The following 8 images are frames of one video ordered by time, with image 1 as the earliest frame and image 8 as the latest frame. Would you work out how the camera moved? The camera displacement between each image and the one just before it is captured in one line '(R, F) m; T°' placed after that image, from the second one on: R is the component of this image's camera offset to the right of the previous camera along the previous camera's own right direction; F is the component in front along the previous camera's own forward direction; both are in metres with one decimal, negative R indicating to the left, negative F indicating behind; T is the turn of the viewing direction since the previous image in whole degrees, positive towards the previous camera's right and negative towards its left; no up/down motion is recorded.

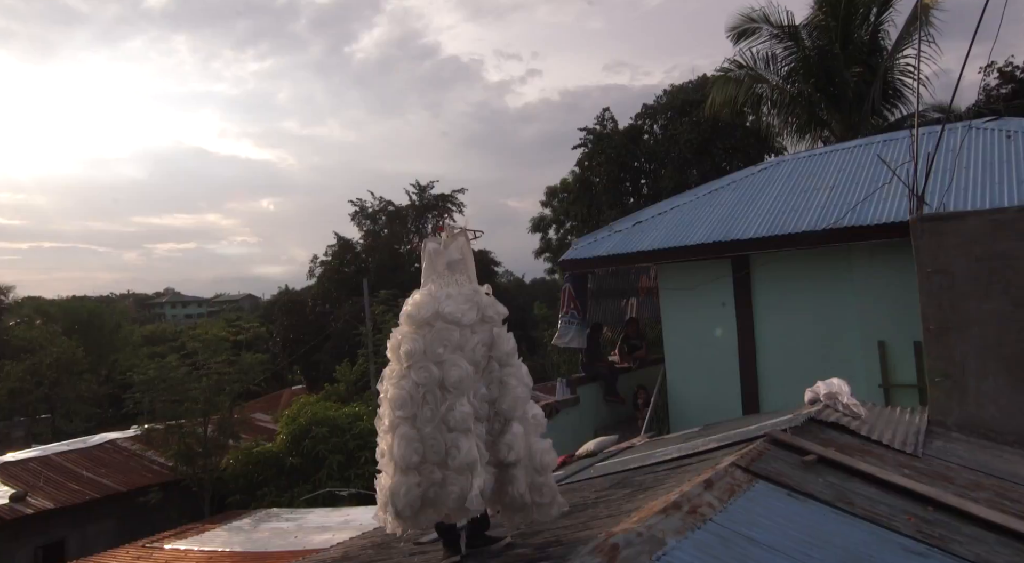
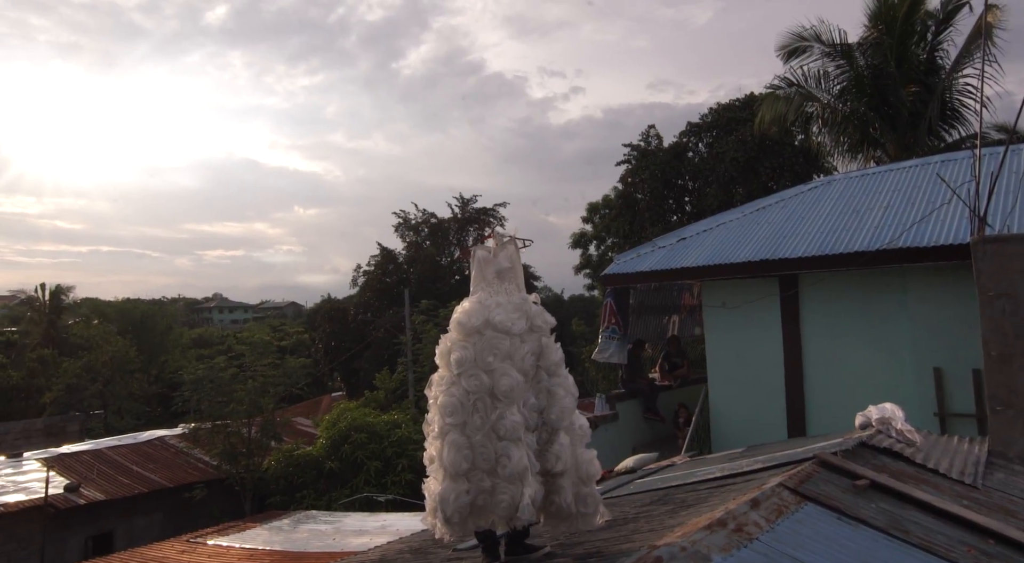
(0.0, 0.0) m; -3°
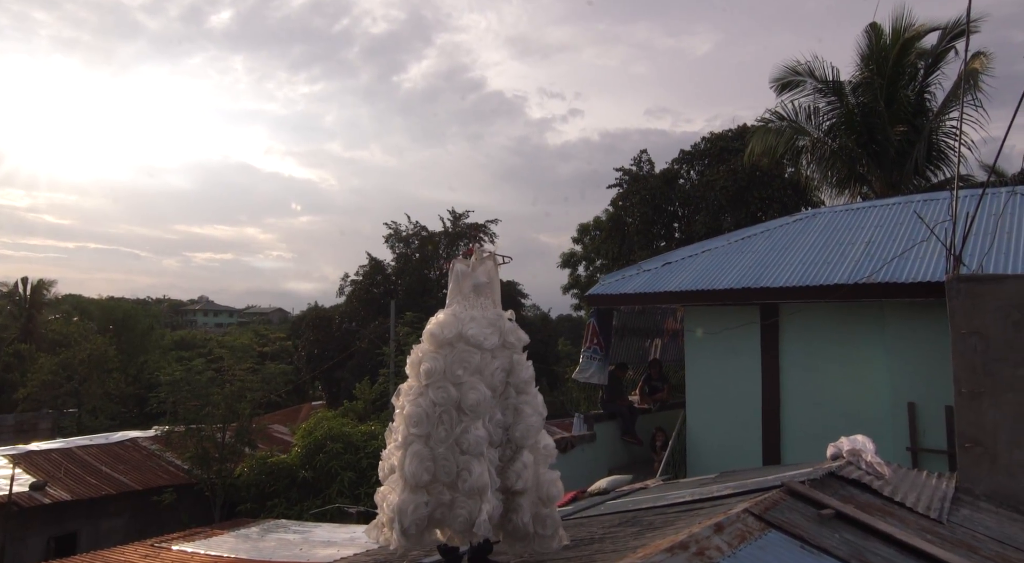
(+0.1, 0.0) m; +1°
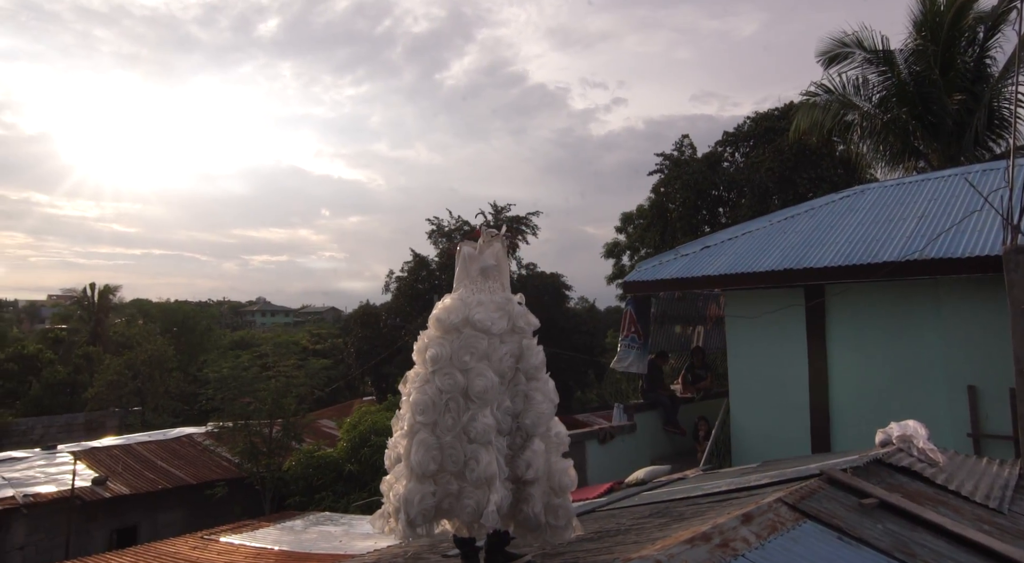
(+0.2, +0.1) m; -4°
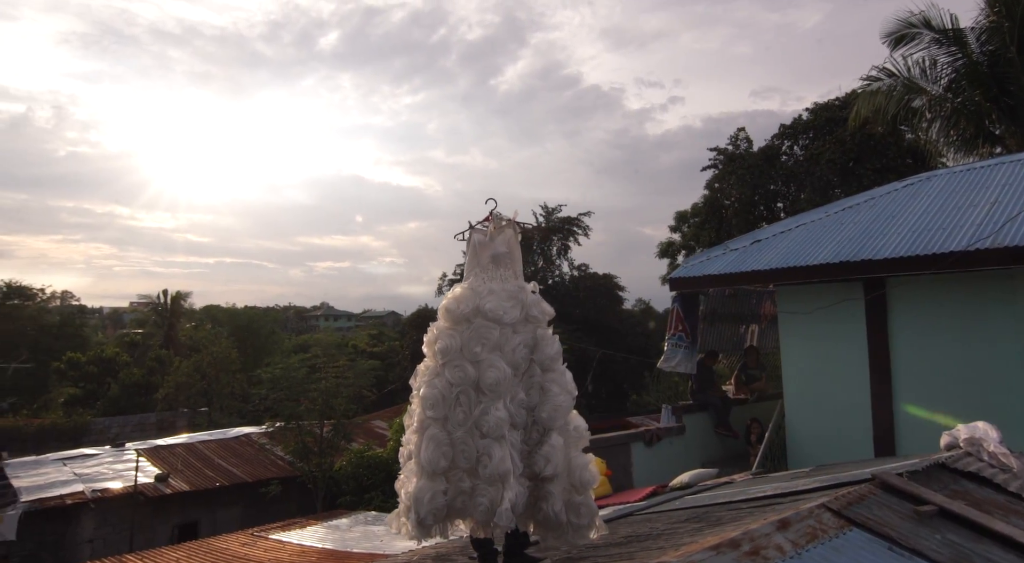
(+0.2, +0.2) m; -5°
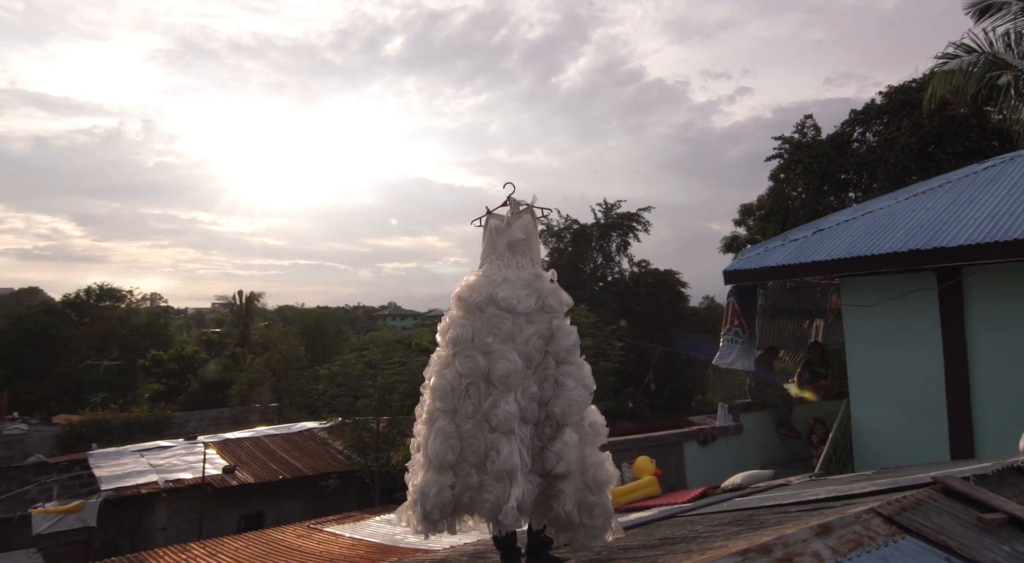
(+0.2, +0.1) m; -6°
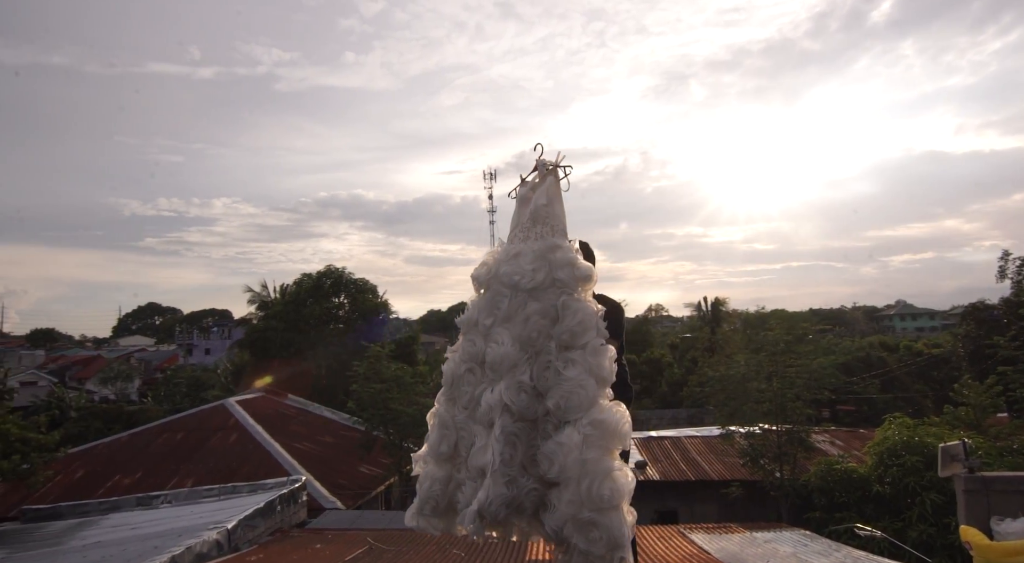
(+1.9, +1.1) m; -42°
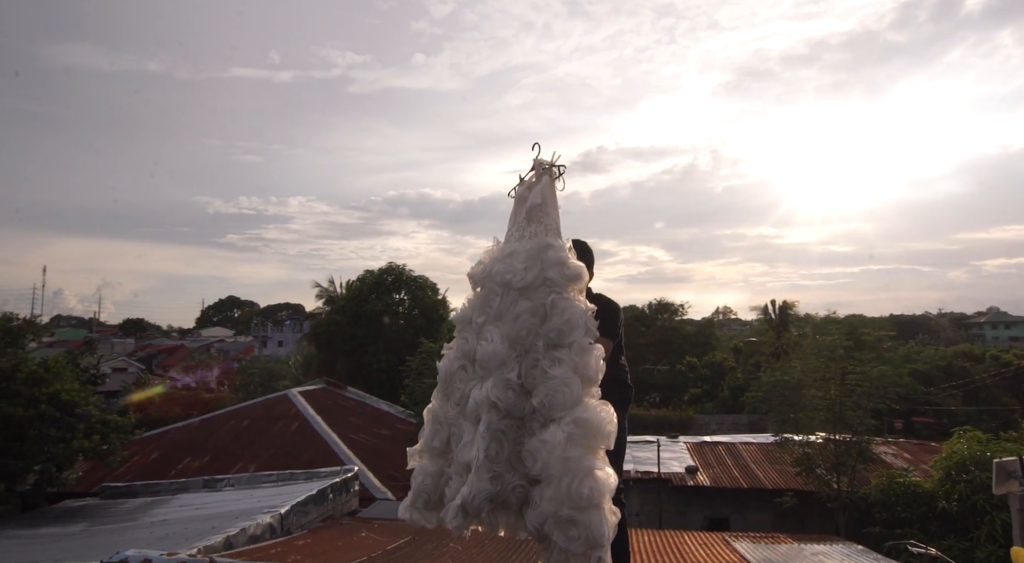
(+0.3, 0.0) m; -6°
